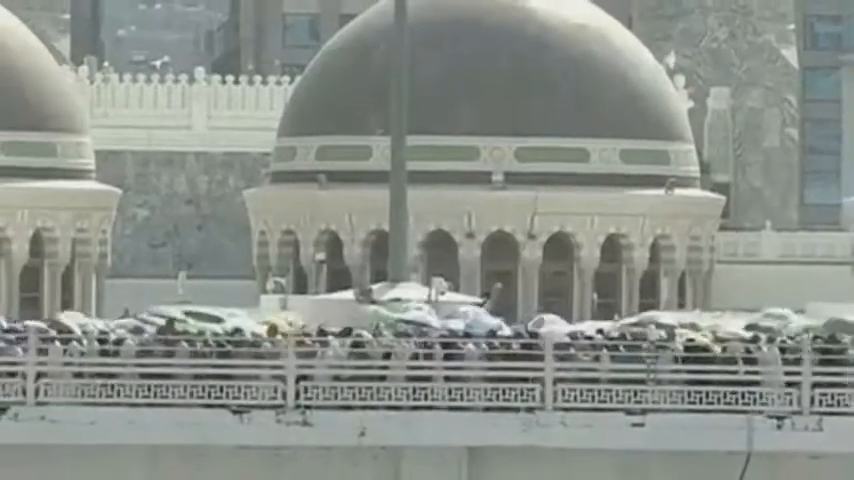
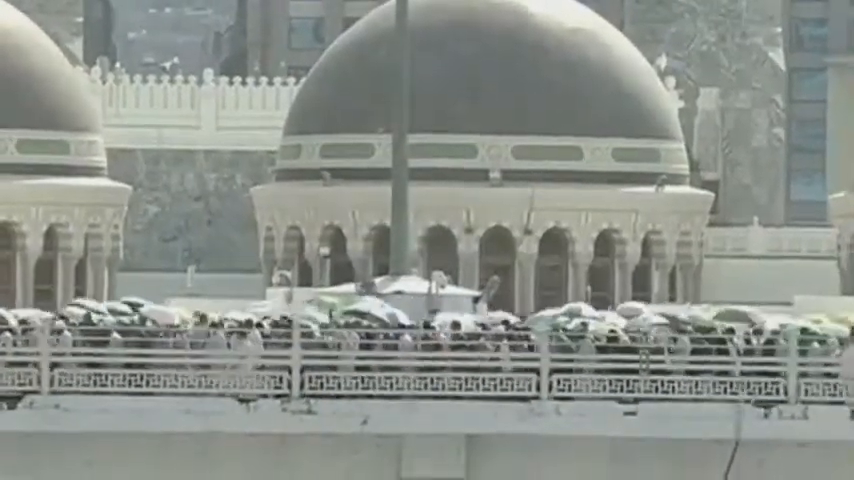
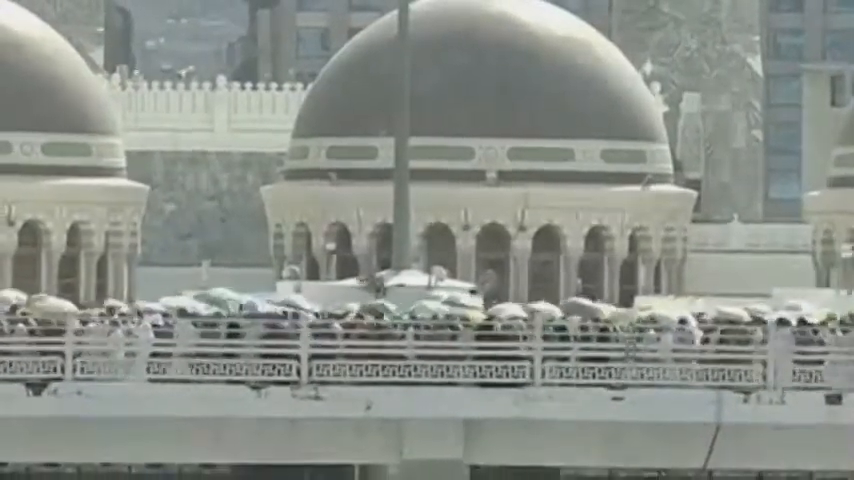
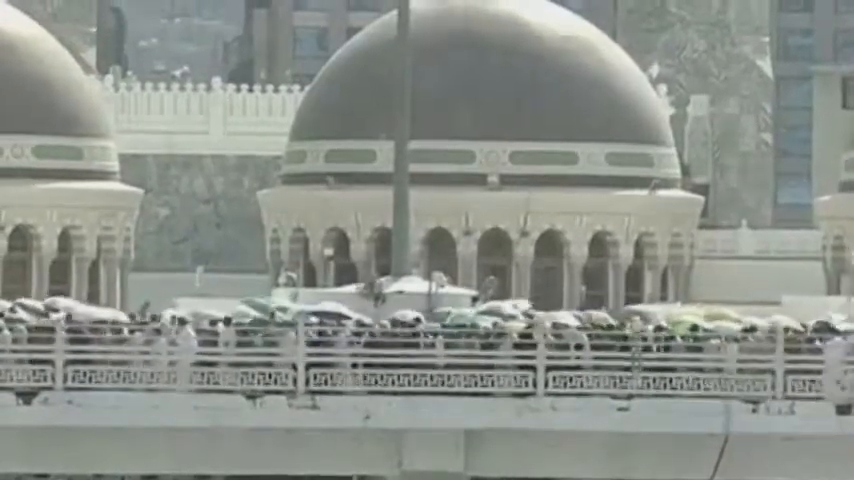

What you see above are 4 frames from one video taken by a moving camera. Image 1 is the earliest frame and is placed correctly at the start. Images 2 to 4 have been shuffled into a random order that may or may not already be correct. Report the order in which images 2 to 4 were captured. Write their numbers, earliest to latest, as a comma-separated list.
2, 4, 3
